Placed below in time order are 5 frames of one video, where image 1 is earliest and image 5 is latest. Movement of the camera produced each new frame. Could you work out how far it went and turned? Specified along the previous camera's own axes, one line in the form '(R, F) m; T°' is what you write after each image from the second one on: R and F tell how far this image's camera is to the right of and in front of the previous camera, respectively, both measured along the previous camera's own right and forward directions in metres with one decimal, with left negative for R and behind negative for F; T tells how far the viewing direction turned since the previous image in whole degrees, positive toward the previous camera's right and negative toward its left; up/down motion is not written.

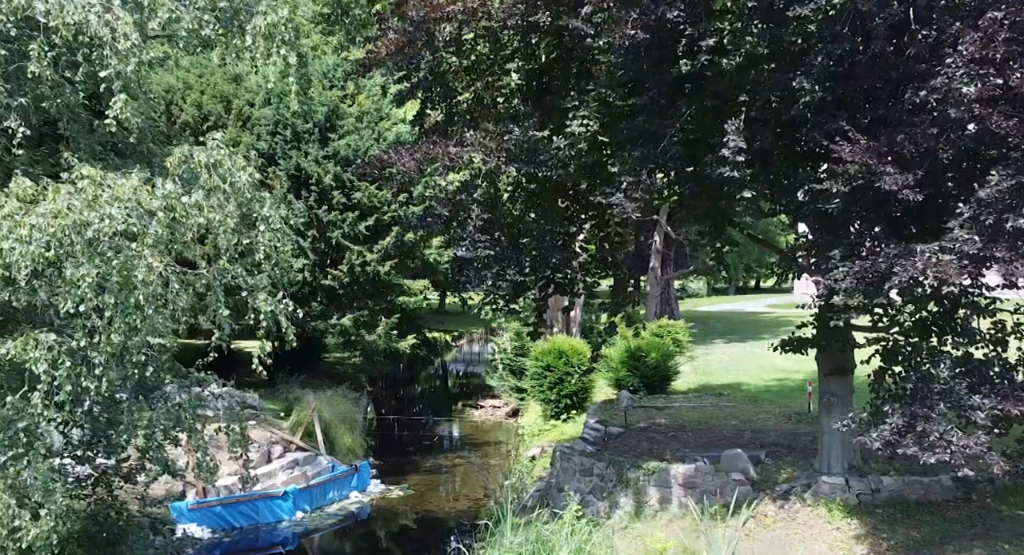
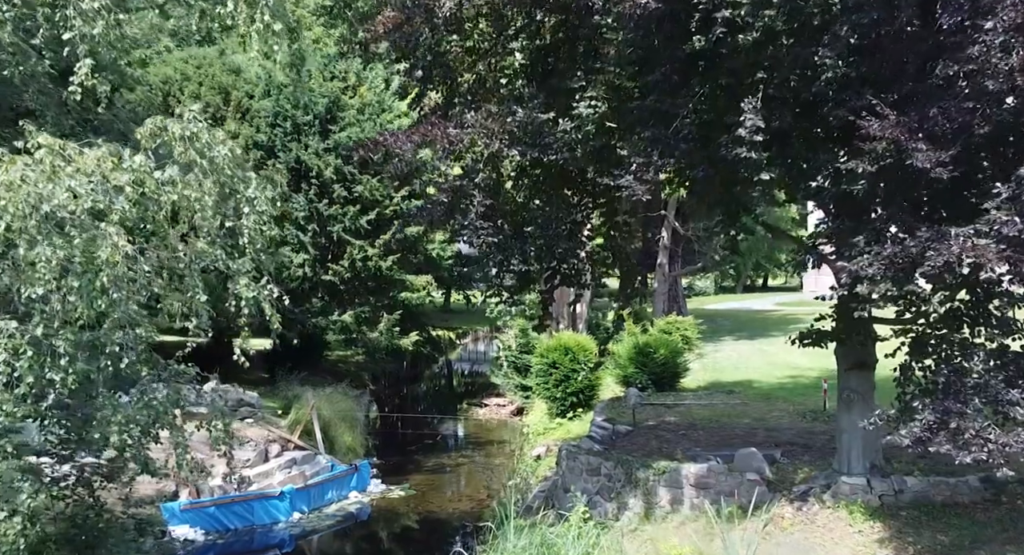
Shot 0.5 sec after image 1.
(0.0, +0.5) m; 0°
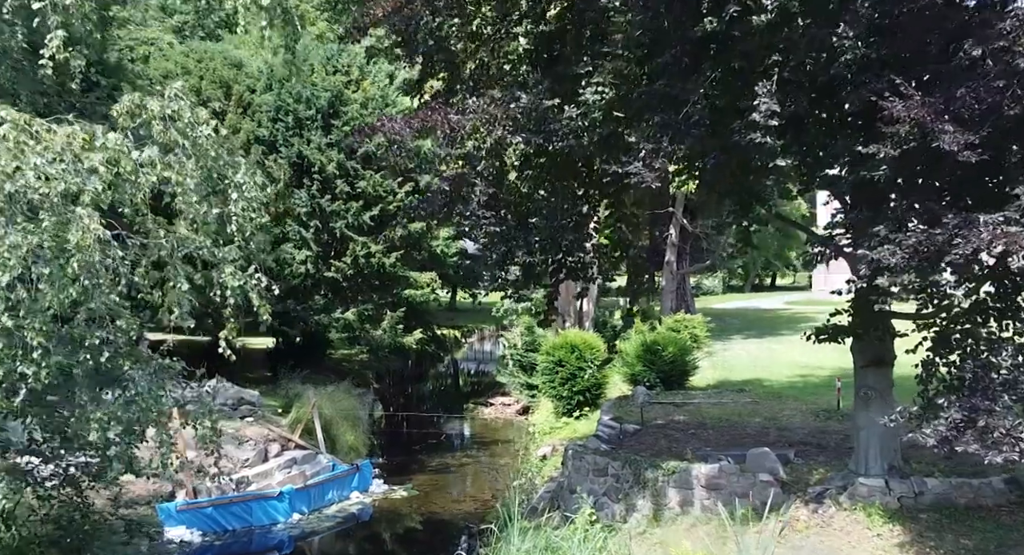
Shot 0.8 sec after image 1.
(0.0, +0.4) m; 0°
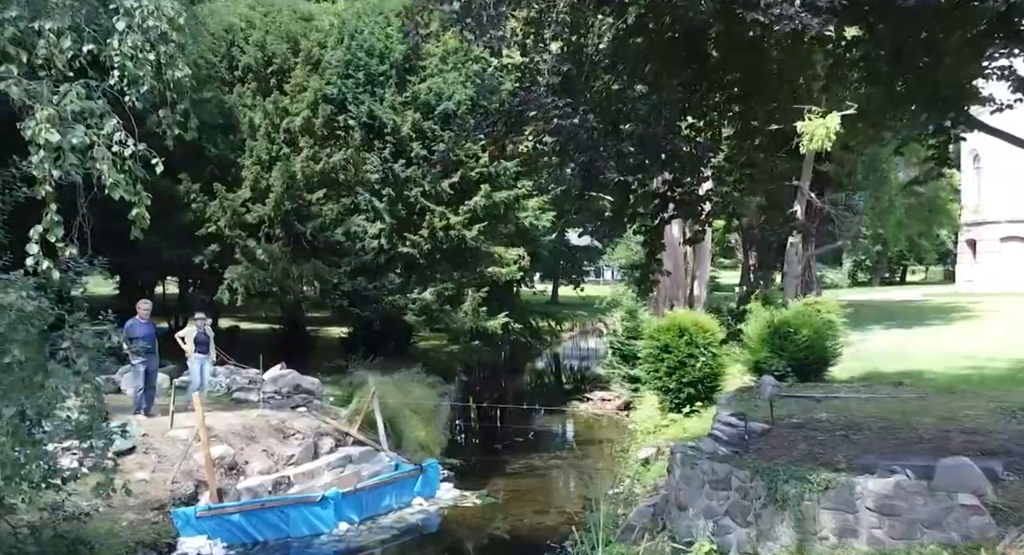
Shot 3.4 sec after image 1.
(+0.2, +2.9) m; -6°
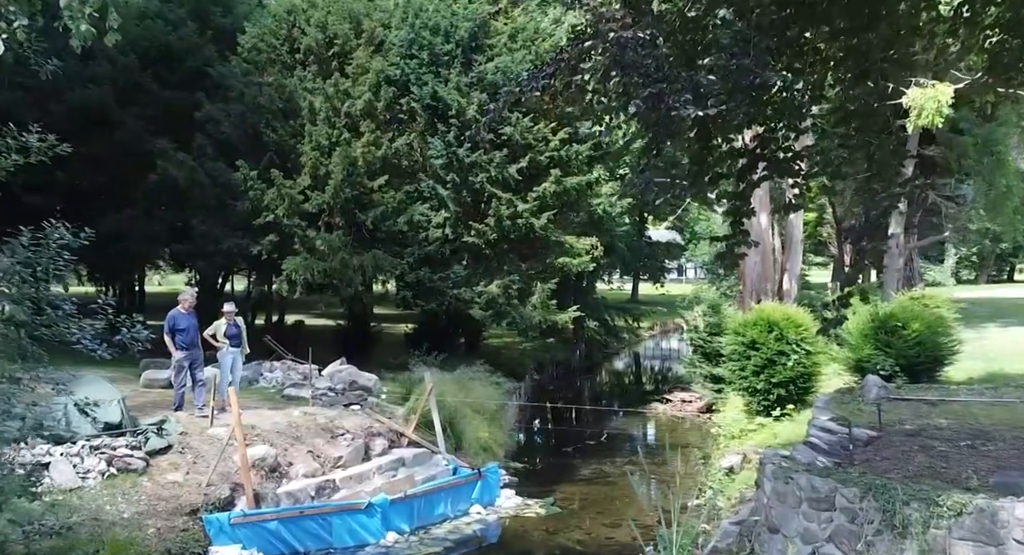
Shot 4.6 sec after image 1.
(+0.2, +1.3) m; -5°
